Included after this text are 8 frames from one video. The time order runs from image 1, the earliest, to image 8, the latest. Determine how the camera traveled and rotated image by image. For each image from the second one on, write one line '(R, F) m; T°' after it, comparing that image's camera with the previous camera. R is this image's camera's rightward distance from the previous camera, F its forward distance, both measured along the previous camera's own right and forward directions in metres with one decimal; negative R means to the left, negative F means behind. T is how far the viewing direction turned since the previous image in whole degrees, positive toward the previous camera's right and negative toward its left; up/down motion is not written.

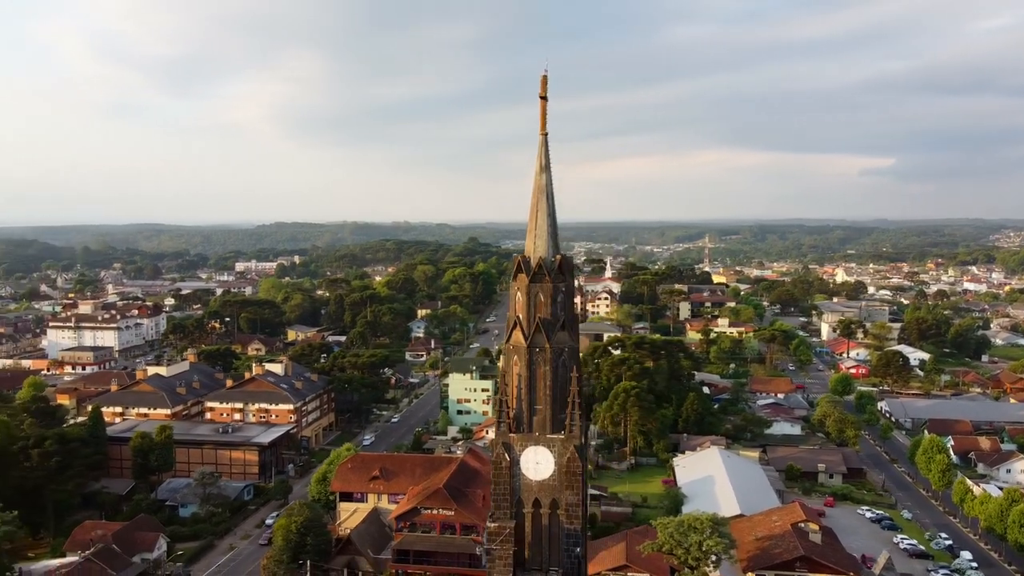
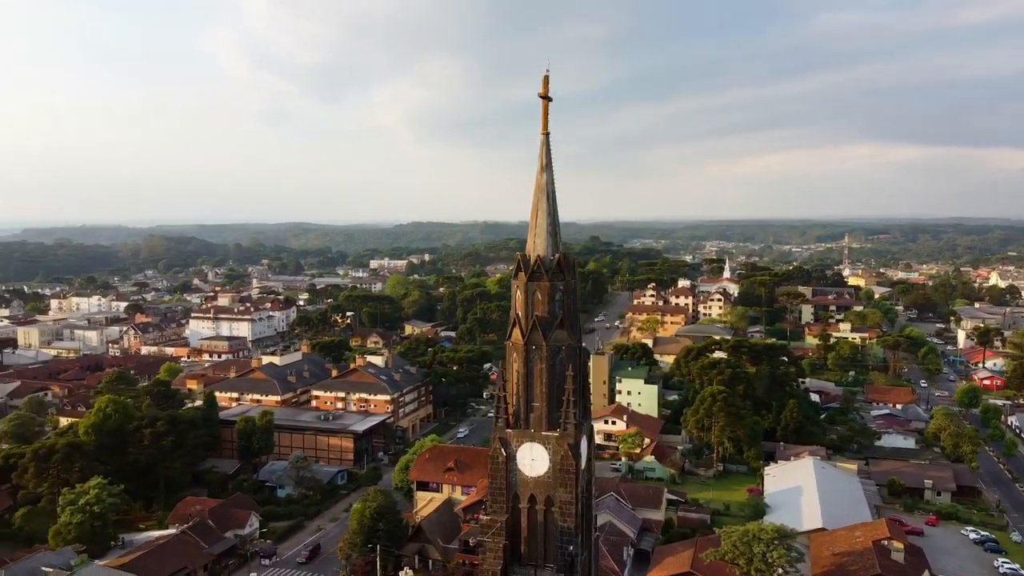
(+2.1, 0.0) m; -10°
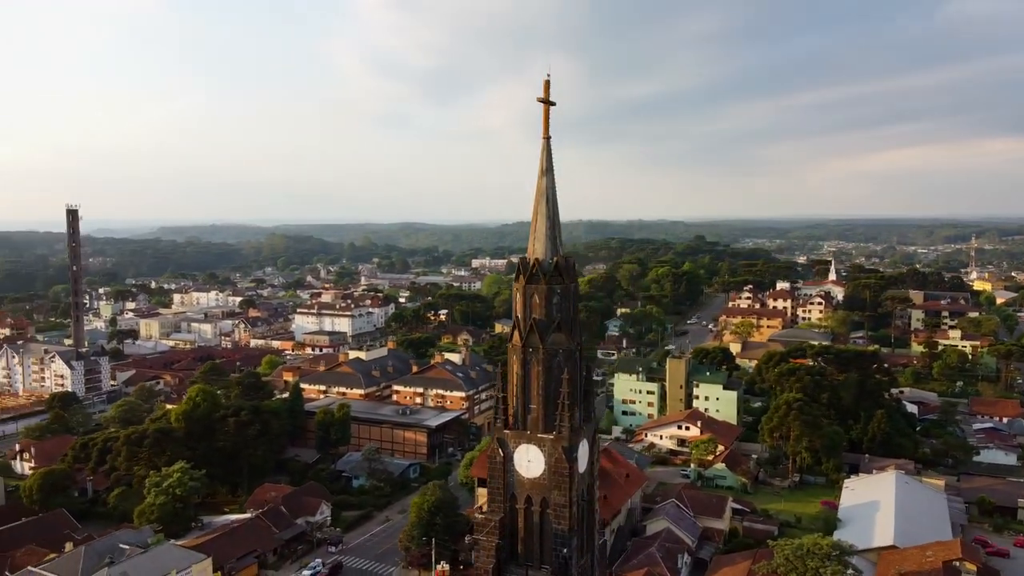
(+1.7, 0.0) m; -8°
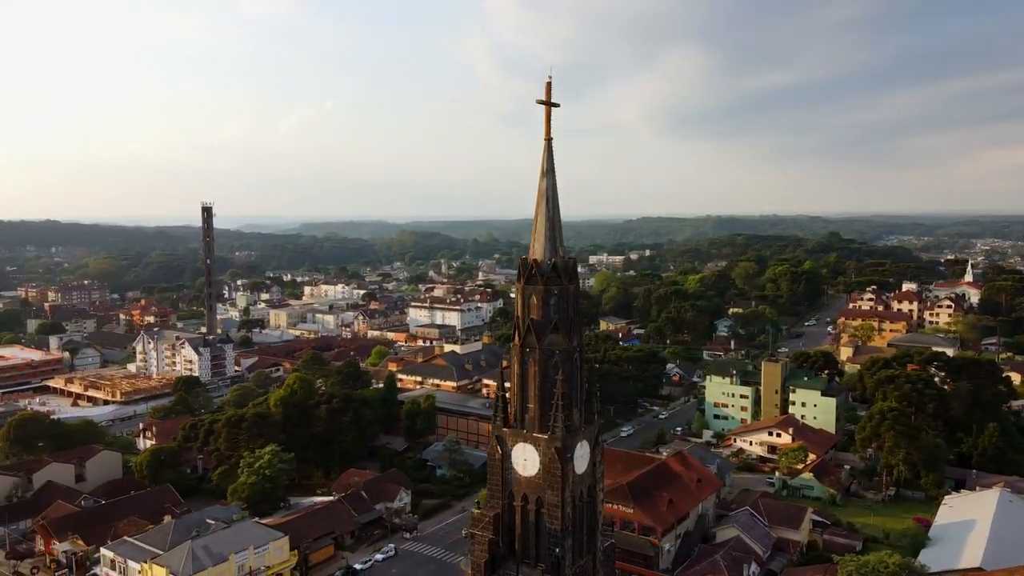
(+2.1, 0.0) m; -9°
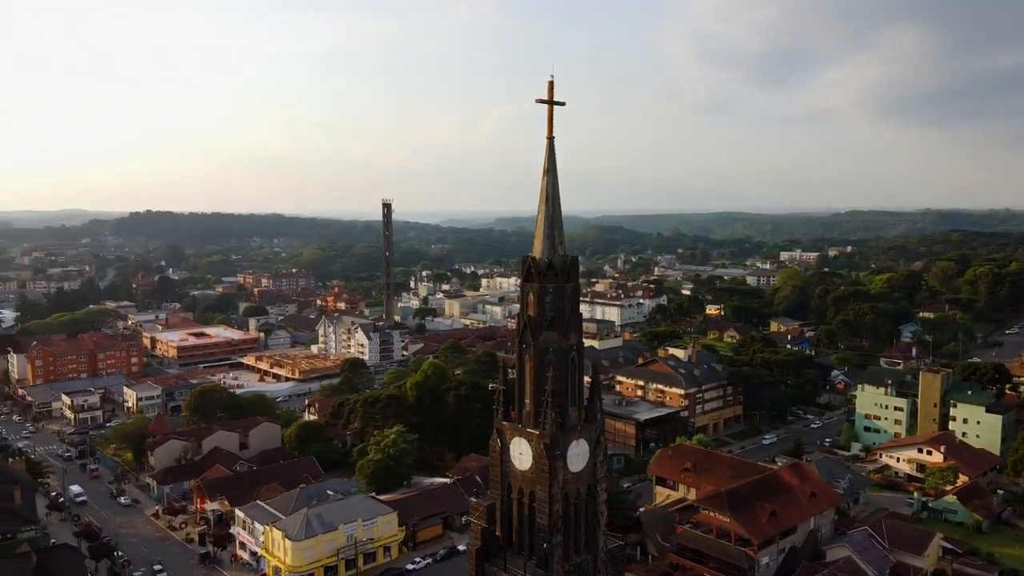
(+3.1, +0.1) m; -14°
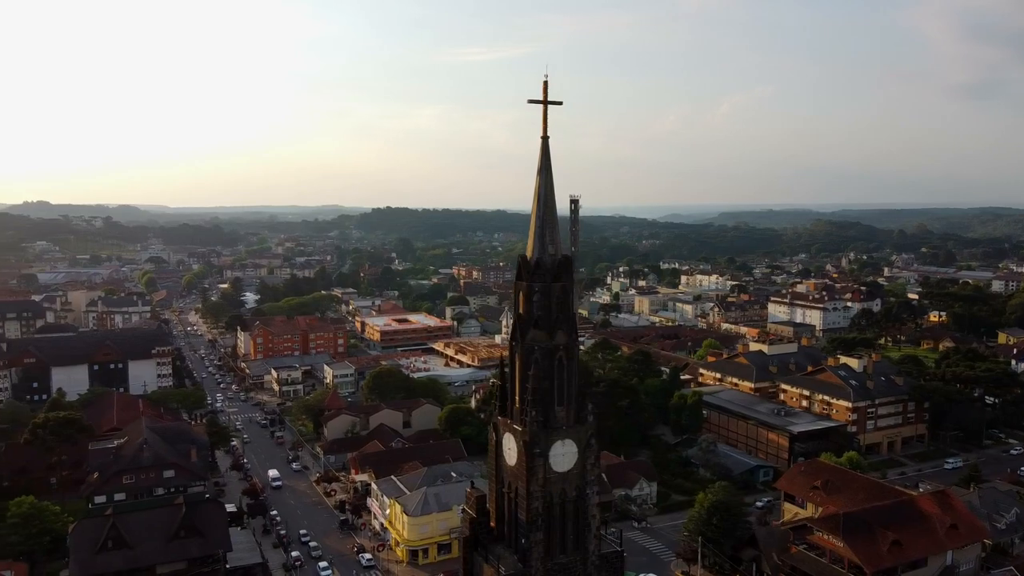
(+3.8, +0.3) m; -17°
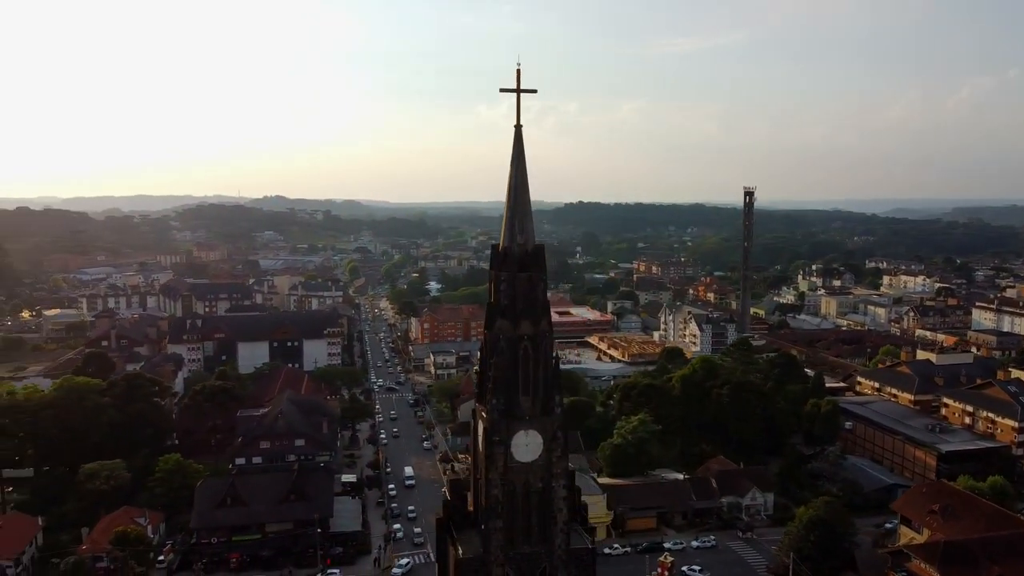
(+3.8, +0.4) m; -15°
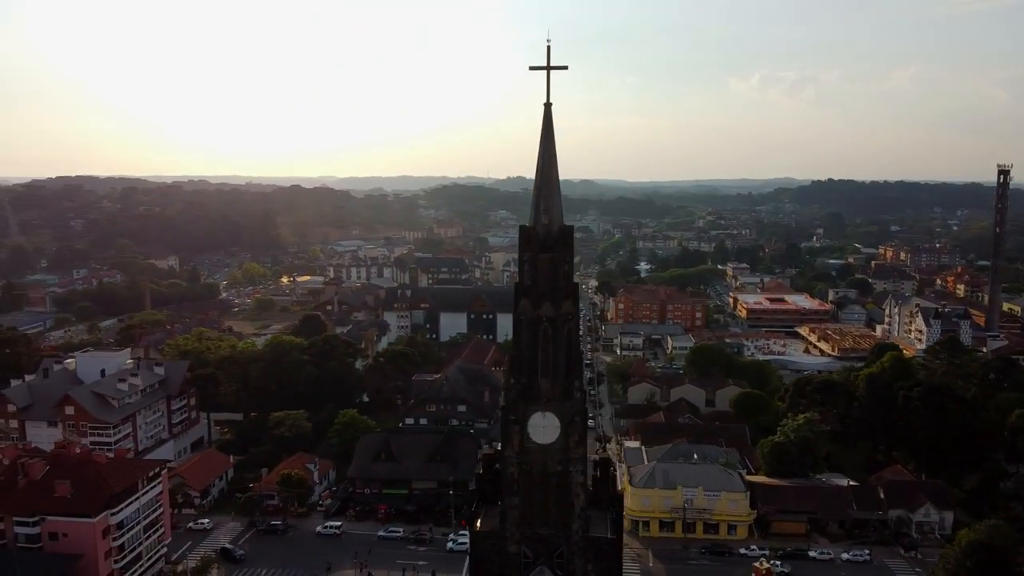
(+3.5, +0.5) m; -18°
